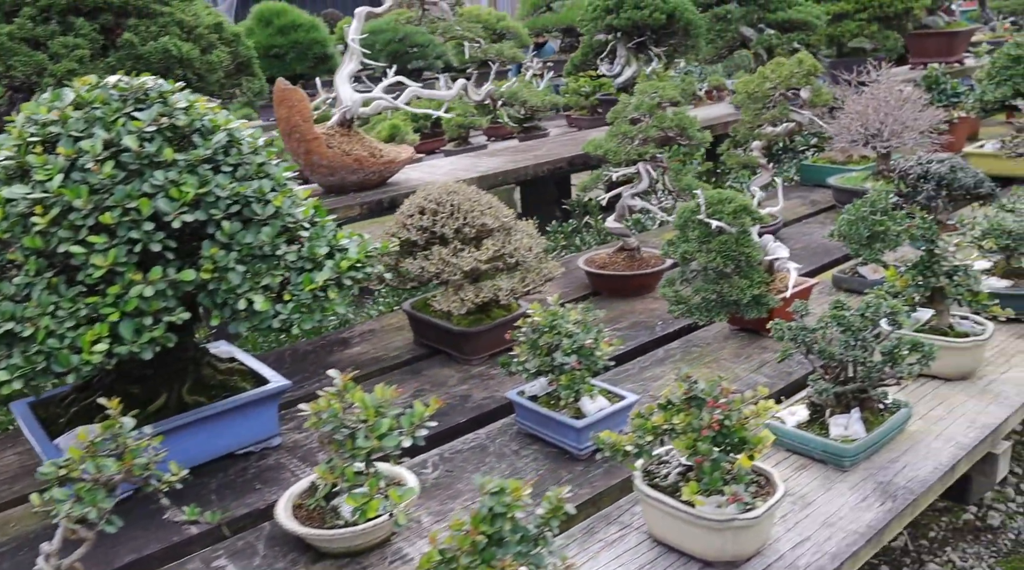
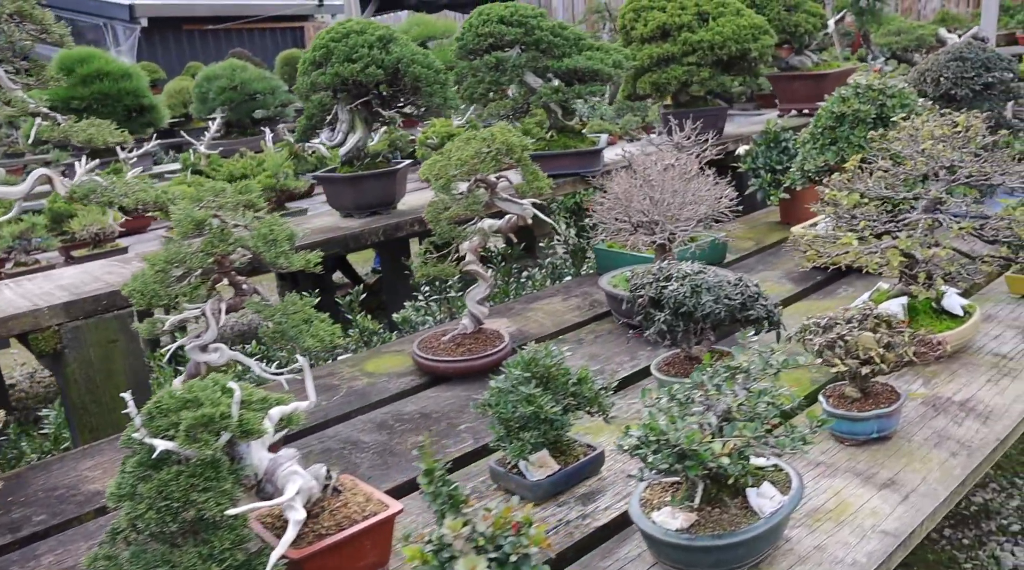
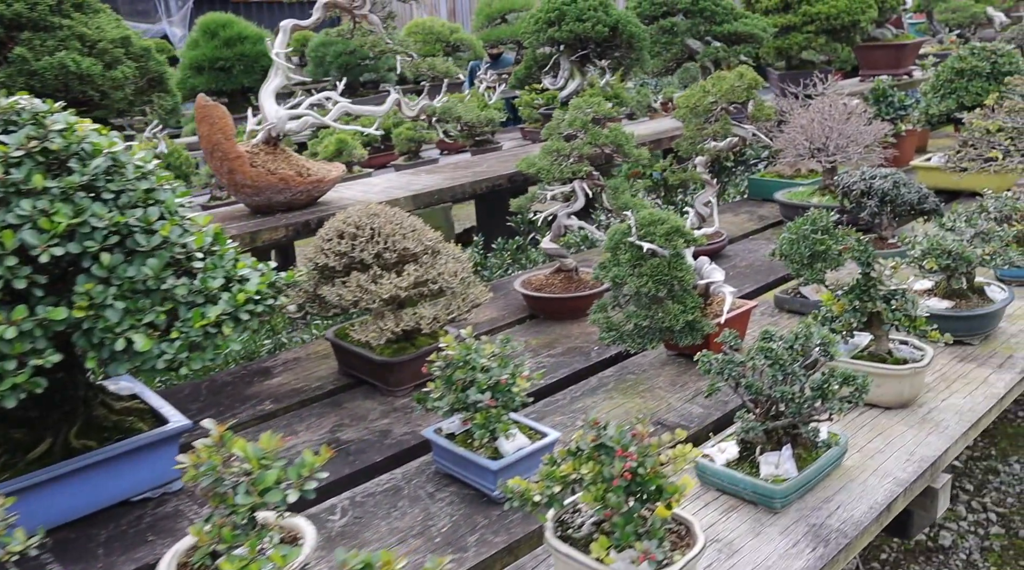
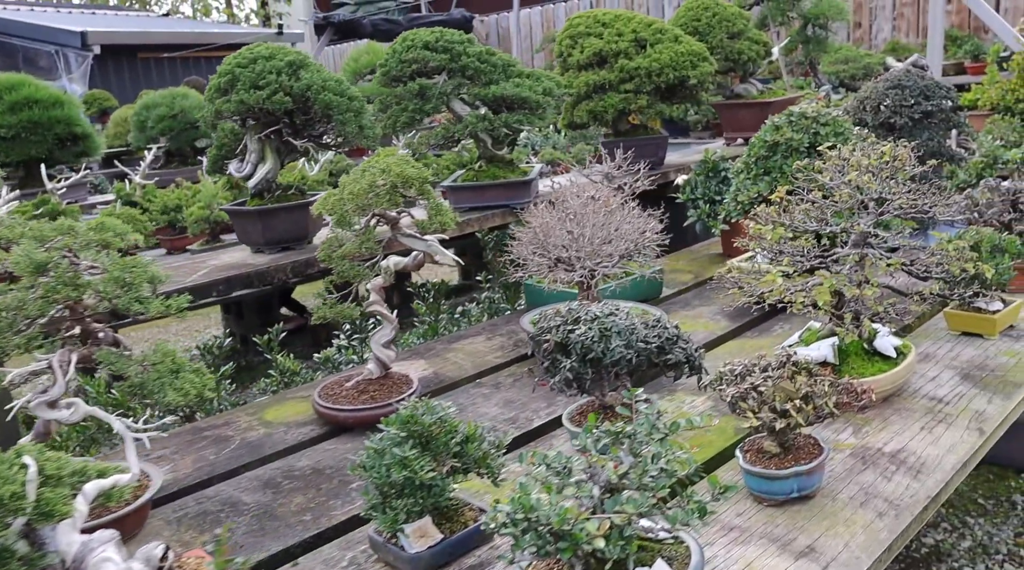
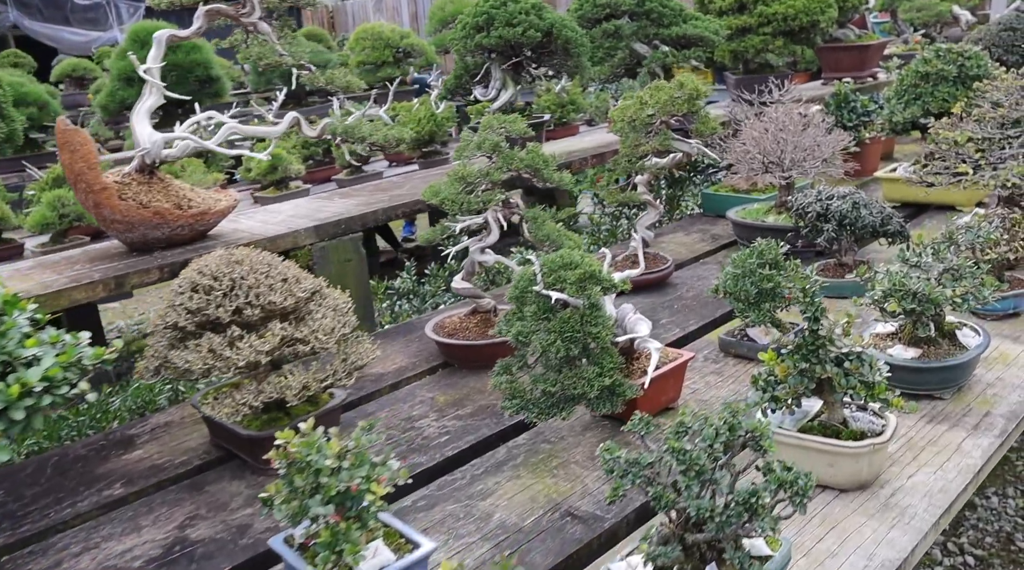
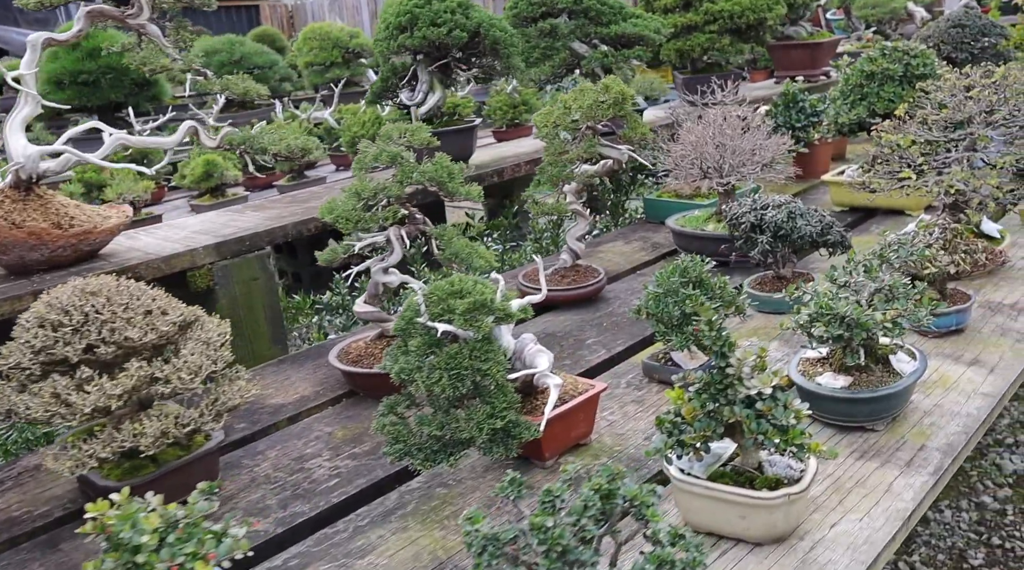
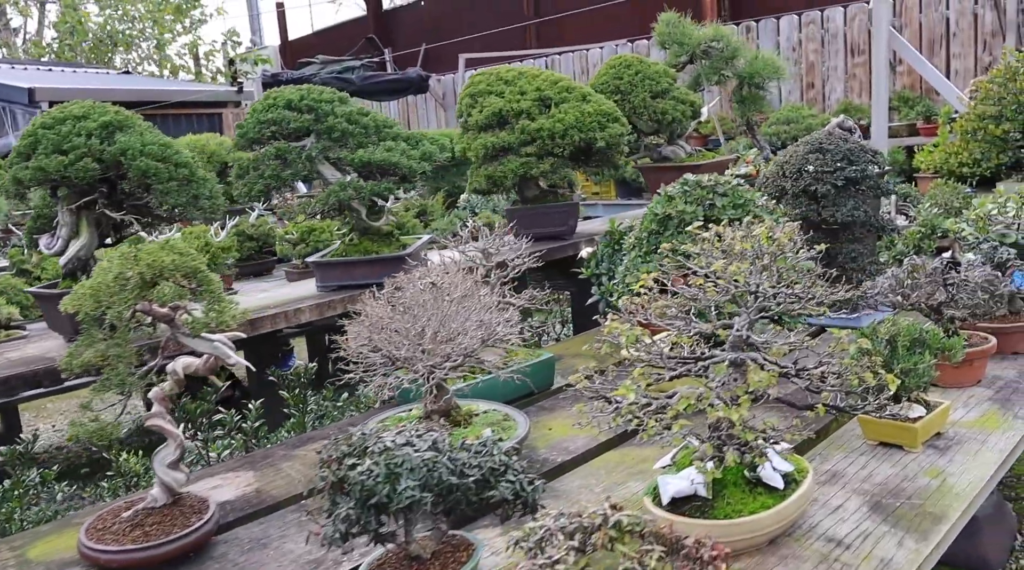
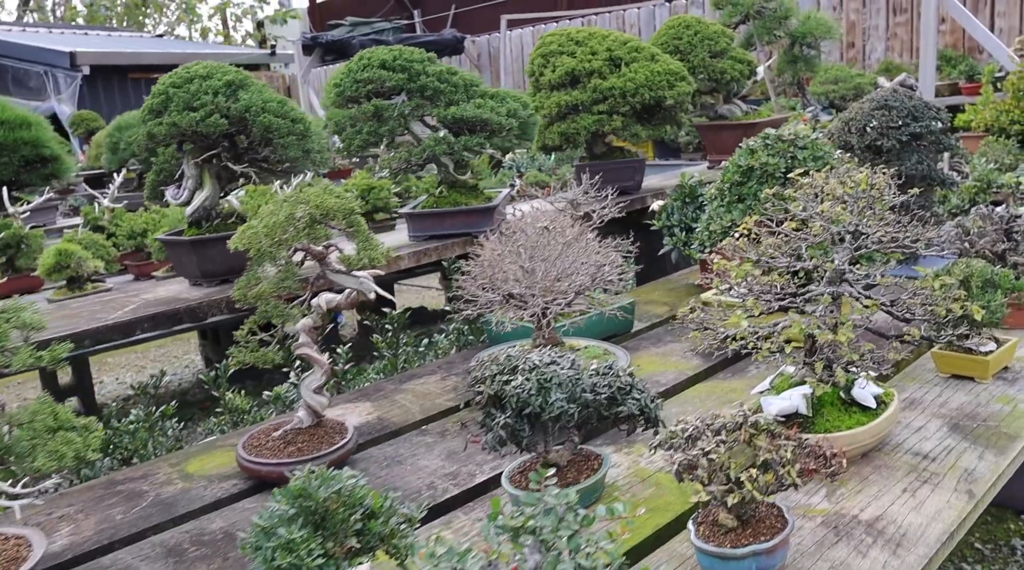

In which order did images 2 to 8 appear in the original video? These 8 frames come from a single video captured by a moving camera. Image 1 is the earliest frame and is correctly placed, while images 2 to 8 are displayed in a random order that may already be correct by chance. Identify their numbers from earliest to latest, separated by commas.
3, 5, 6, 2, 4, 8, 7
